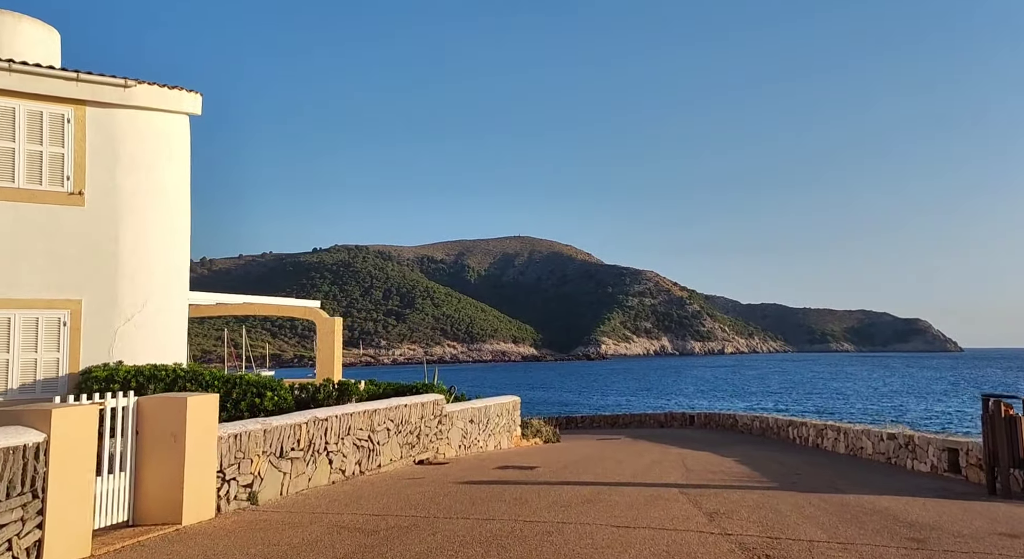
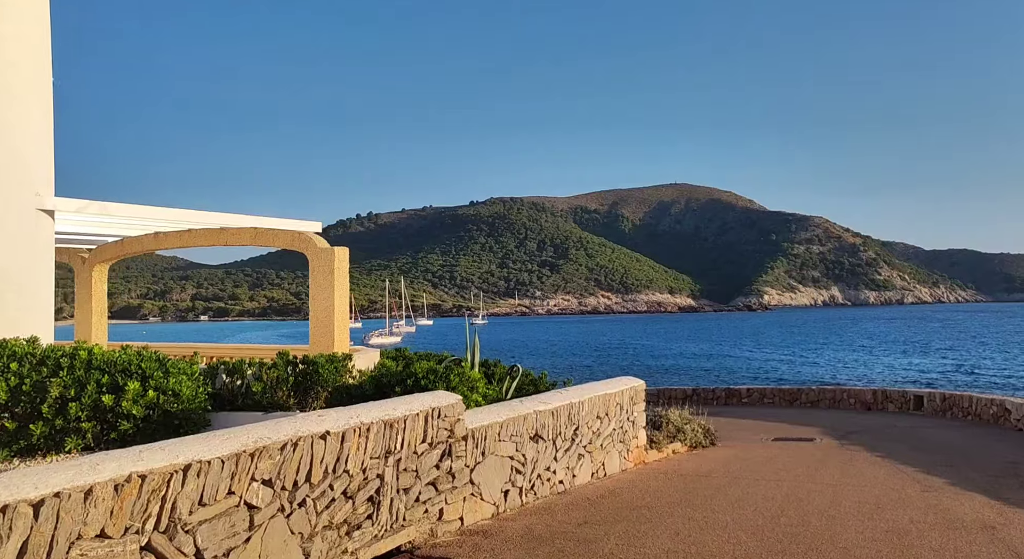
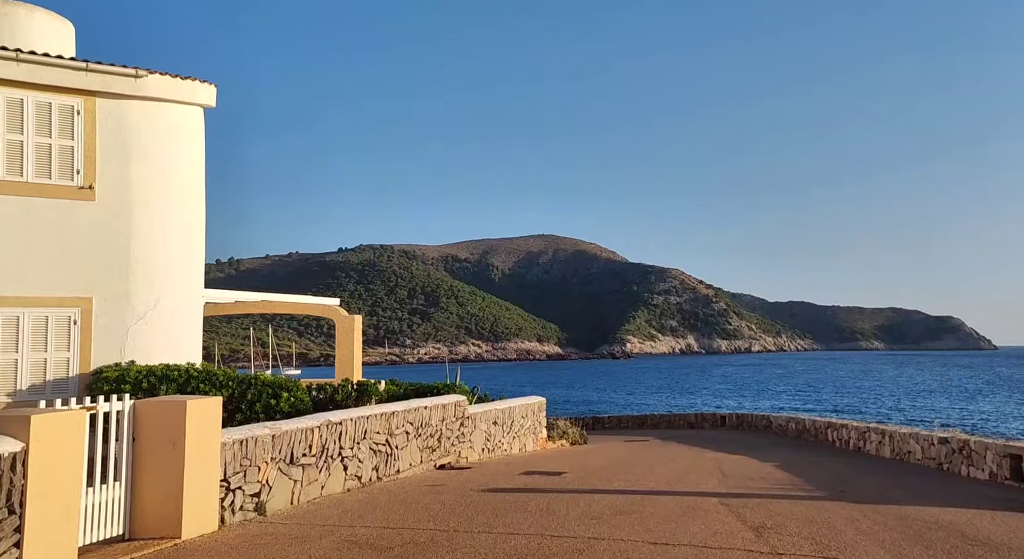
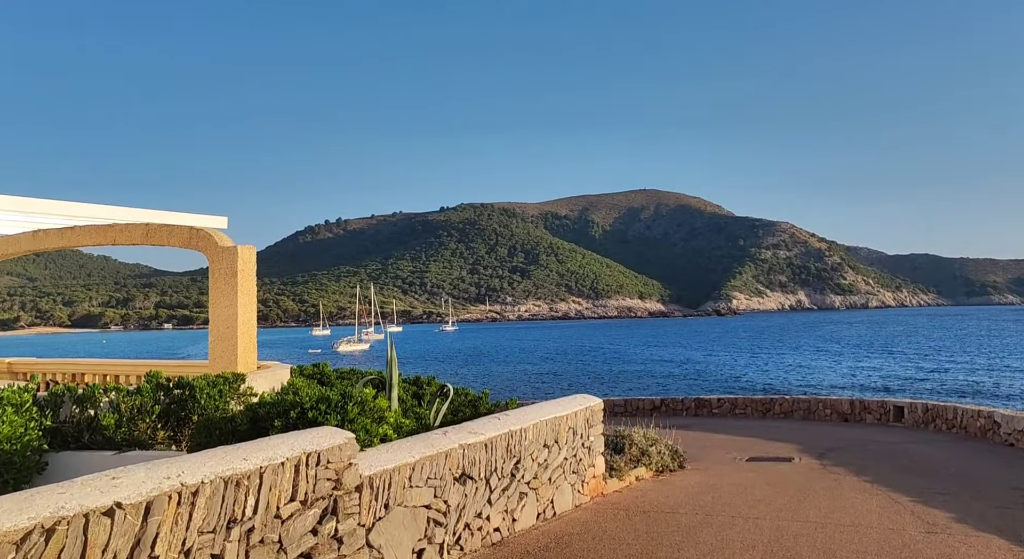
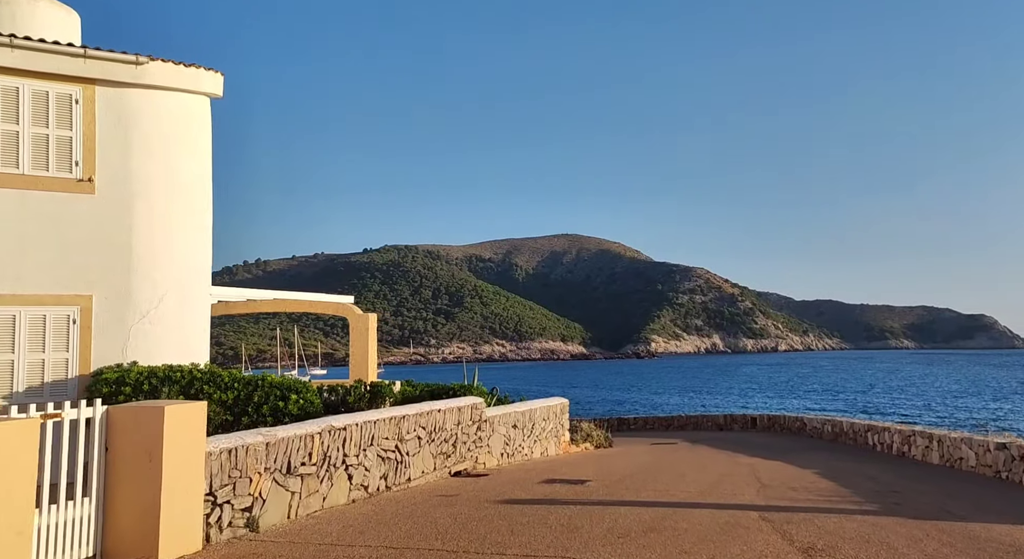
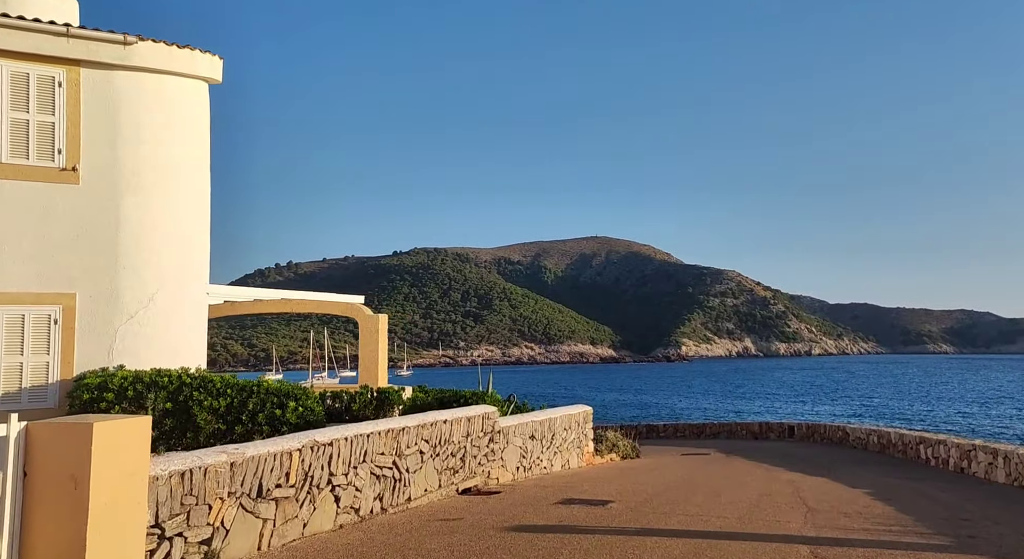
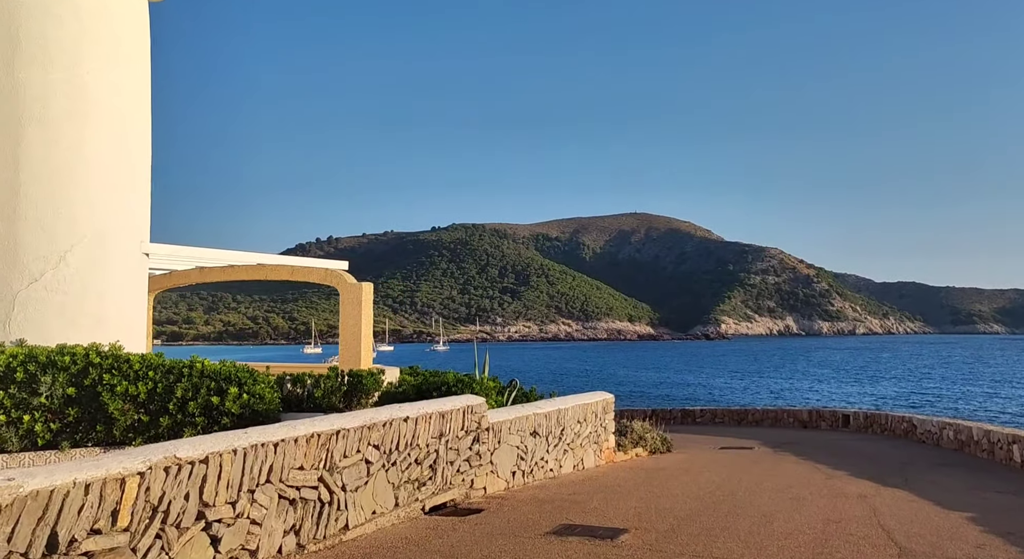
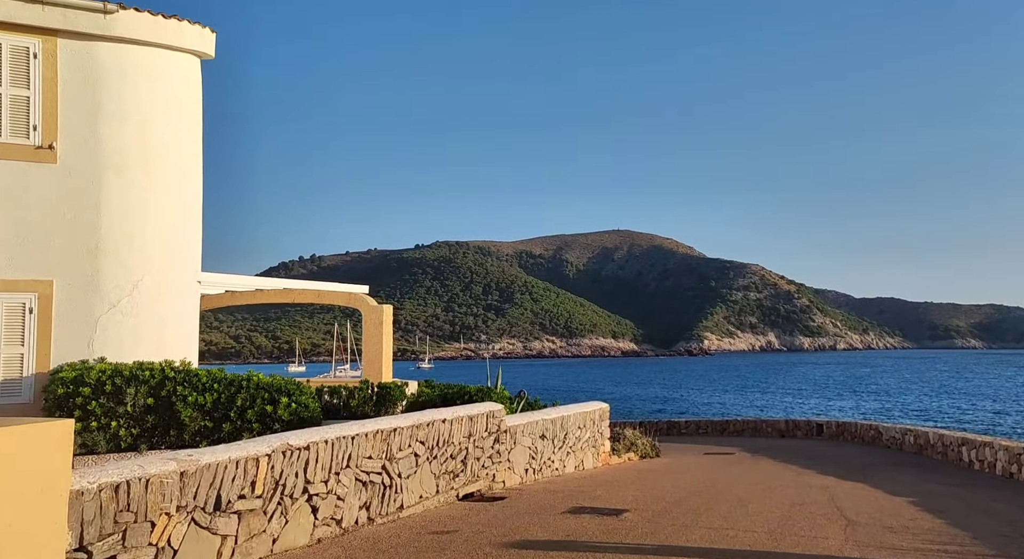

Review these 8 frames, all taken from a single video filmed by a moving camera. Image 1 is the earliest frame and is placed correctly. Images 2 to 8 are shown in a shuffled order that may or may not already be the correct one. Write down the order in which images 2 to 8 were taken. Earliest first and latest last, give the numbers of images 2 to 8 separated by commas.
3, 5, 6, 8, 7, 2, 4
